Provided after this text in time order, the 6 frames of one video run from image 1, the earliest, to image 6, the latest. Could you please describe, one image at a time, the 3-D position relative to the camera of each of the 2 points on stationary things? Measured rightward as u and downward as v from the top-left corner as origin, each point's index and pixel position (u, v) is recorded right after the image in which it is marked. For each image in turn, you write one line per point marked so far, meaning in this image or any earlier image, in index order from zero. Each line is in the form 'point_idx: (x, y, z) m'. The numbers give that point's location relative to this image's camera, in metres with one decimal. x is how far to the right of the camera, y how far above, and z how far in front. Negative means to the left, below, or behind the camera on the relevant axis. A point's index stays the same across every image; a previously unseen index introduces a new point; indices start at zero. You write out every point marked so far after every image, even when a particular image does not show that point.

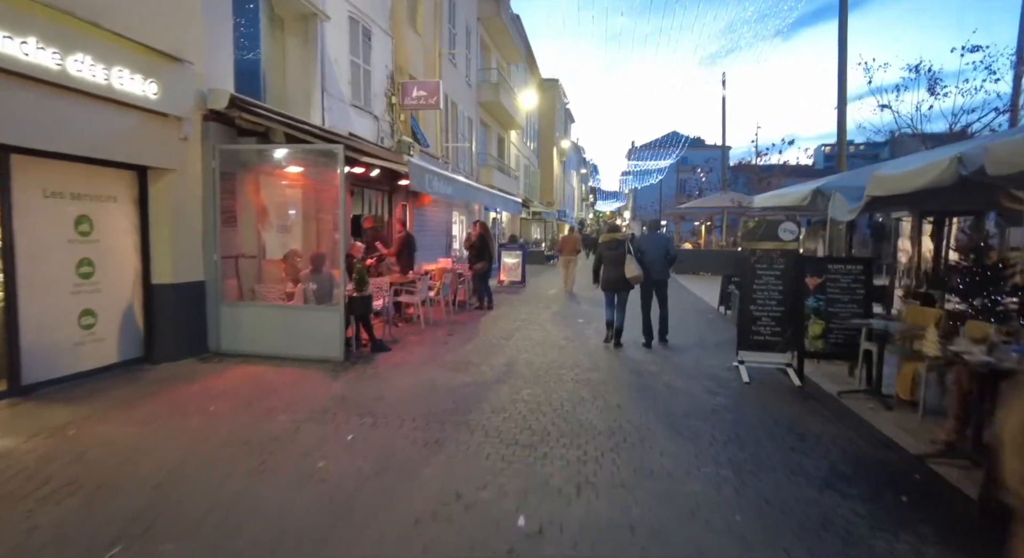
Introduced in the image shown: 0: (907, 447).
0: (+3.0, -1.3, +4.4) m
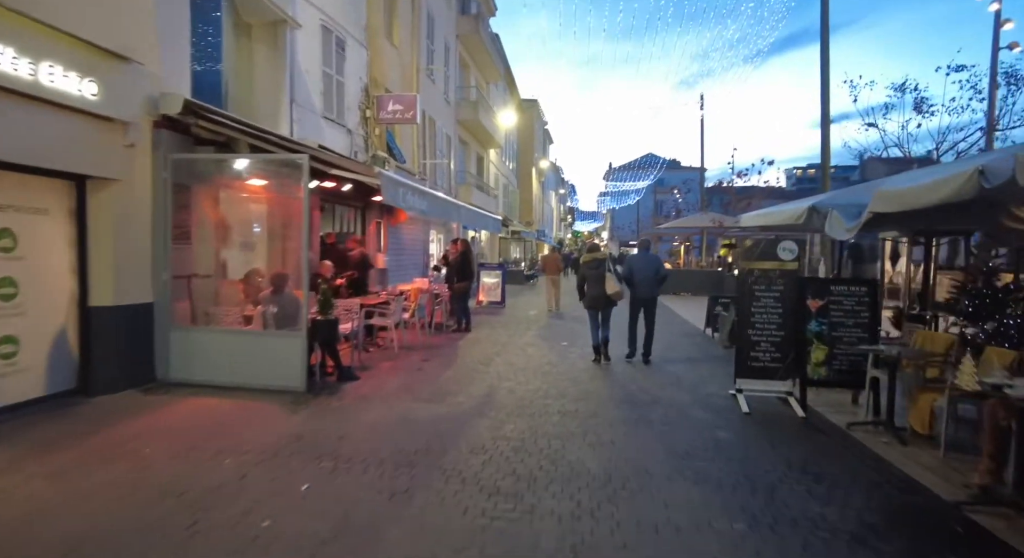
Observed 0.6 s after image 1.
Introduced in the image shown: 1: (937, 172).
0: (+2.9, -1.4, +3.9) m
1: (+3.9, +1.0, +5.4) m
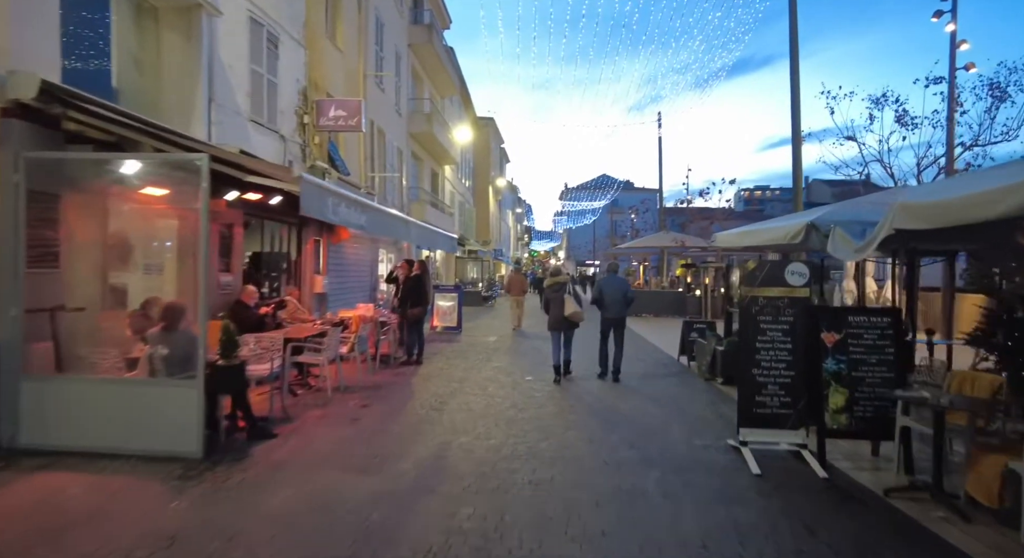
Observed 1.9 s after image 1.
0: (+2.7, -1.6, +2.9) m
1: (+3.6, +0.7, +4.5) m
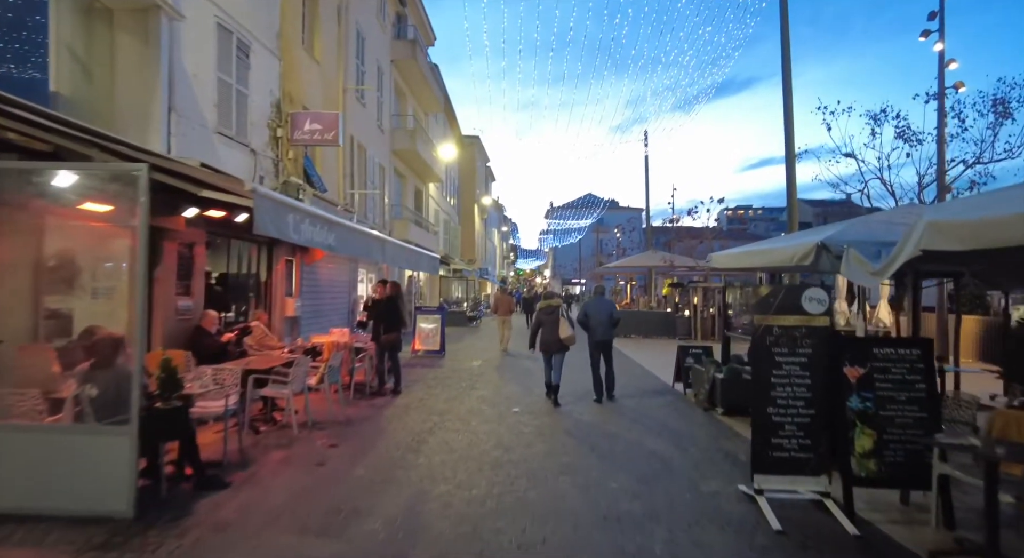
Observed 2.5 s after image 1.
0: (+2.6, -1.8, +2.3) m
1: (+3.5, +0.5, +4.0) m
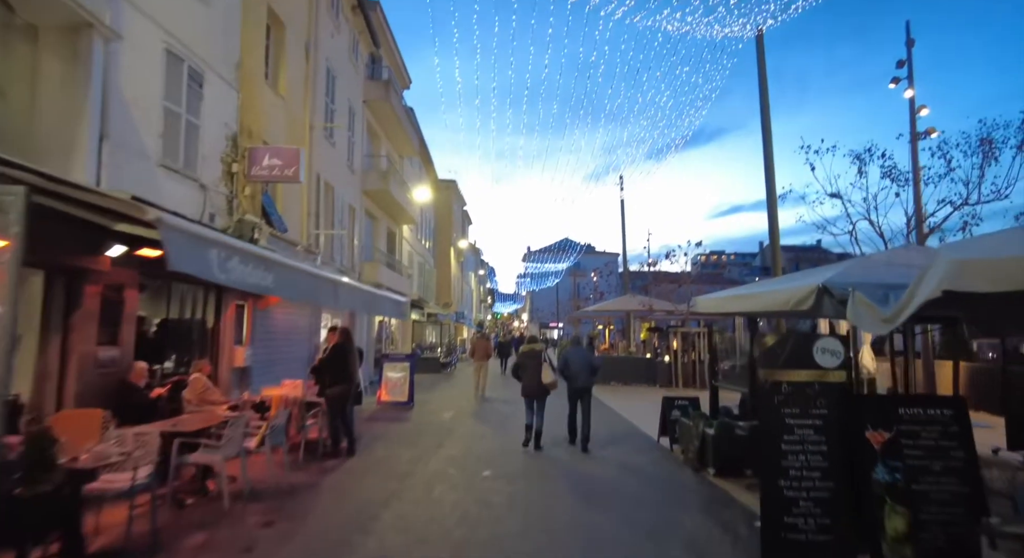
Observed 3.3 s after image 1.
0: (+2.5, -1.9, +1.5) m
1: (+3.3, +0.3, +3.4) m
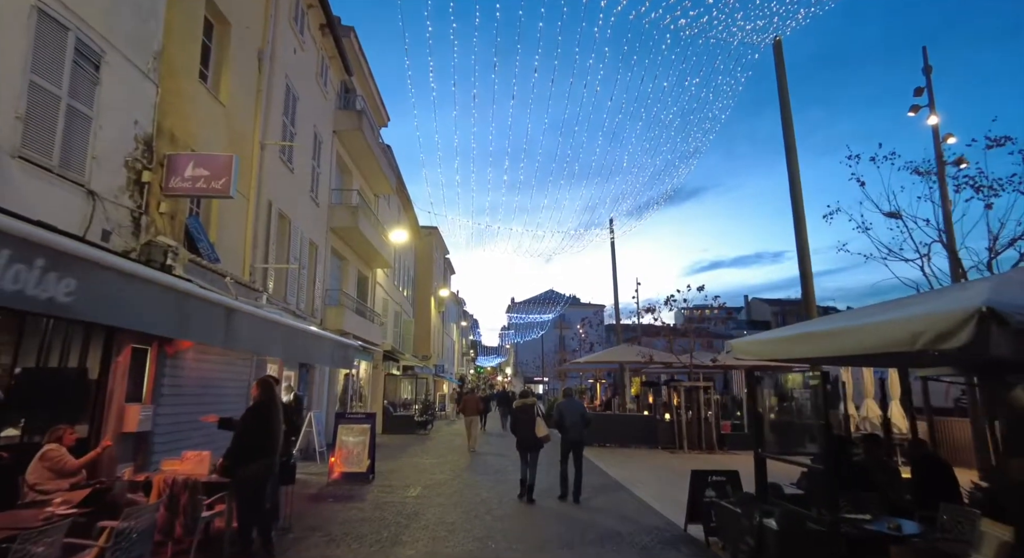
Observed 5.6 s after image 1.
0: (+2.5, -1.6, -0.8) m
1: (+3.2, +0.4, +1.4) m
